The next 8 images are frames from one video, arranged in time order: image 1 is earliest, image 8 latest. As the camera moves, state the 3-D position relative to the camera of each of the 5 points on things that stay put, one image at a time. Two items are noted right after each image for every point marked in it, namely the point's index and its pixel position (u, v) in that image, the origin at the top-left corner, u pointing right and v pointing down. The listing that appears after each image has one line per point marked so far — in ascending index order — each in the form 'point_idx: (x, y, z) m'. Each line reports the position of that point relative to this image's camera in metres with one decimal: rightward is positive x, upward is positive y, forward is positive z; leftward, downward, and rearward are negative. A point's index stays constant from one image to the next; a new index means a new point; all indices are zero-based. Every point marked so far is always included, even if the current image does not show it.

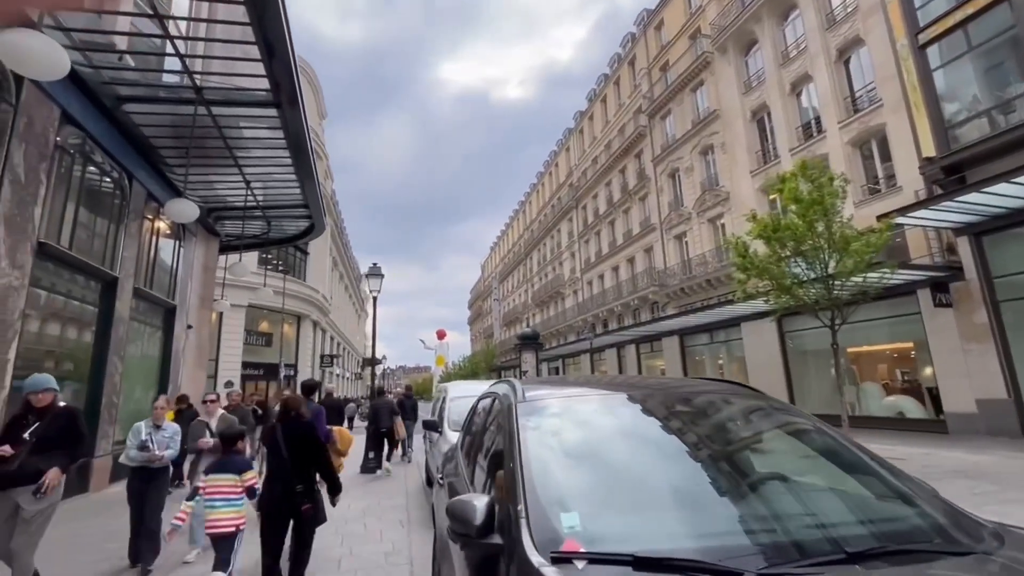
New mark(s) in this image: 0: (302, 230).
0: (-7.2, +2.0, +16.5) m
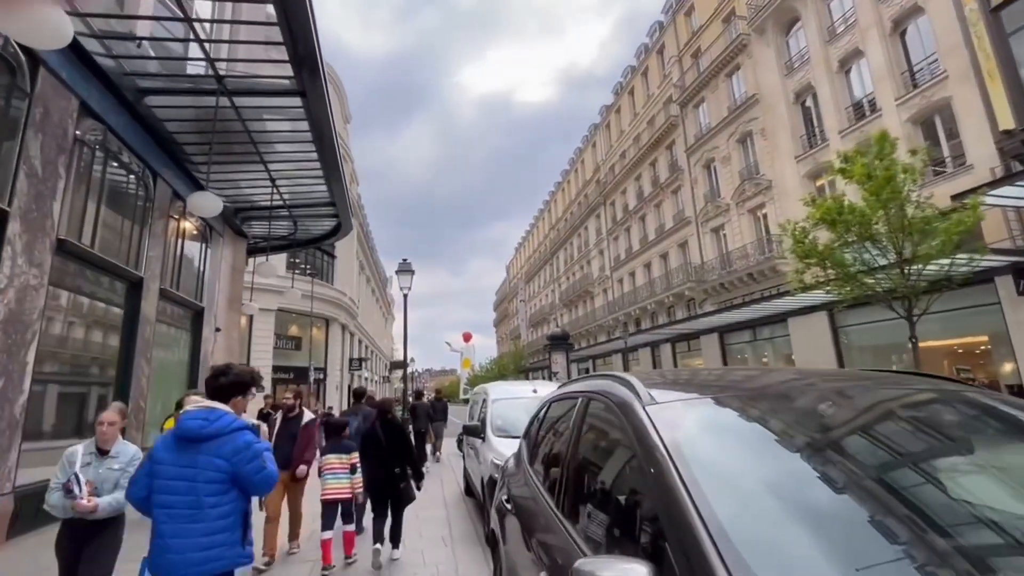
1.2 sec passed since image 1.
0: (-6.1, +1.9, +16.1) m
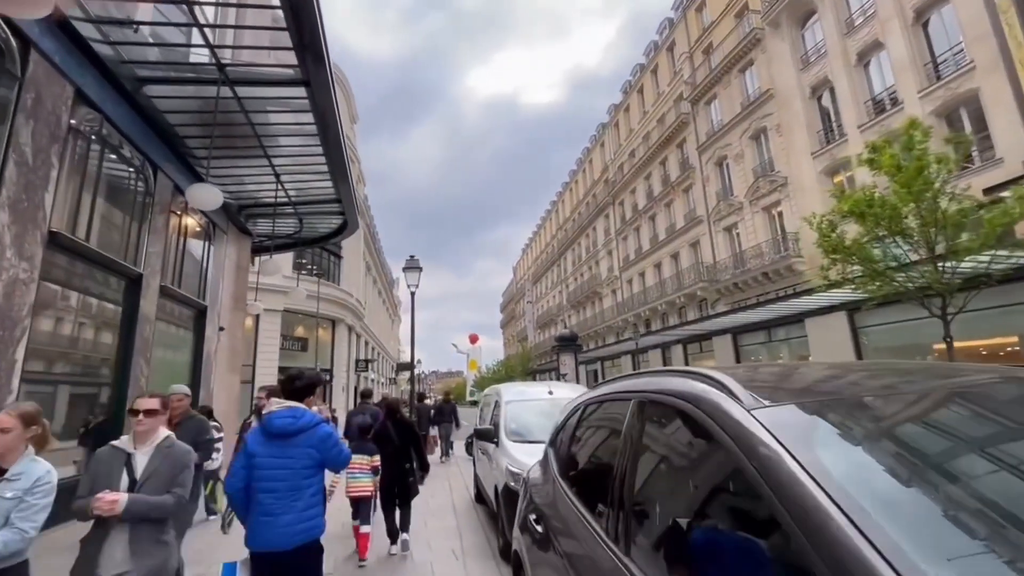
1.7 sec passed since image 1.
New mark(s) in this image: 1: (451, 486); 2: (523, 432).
0: (-5.8, +2.0, +15.8) m
1: (-1.2, -3.8, +9.3) m
2: (+0.1, -1.8, +5.8) m
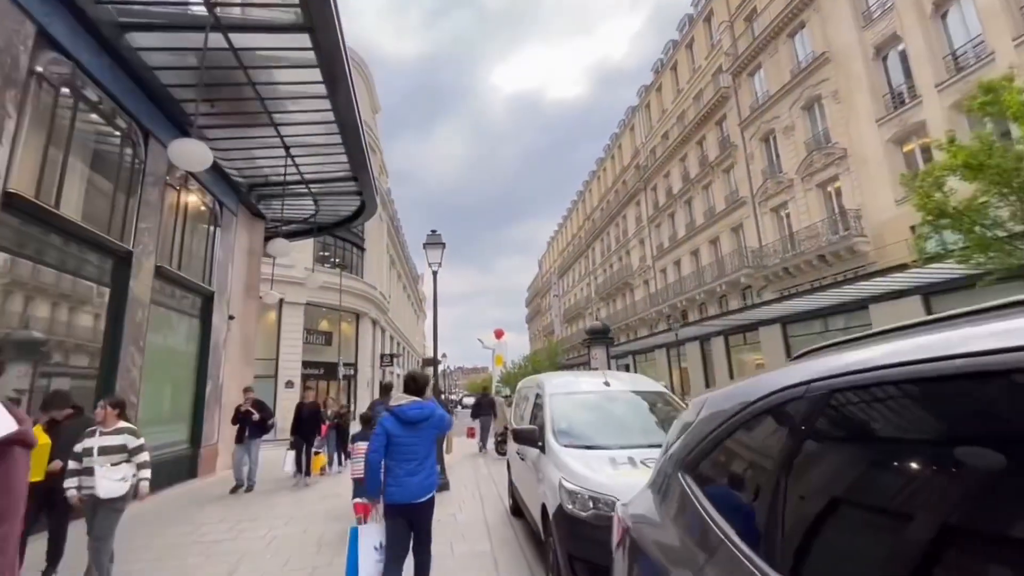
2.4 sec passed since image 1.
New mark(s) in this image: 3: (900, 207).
0: (-4.9, +2.4, +14.7) m
1: (-0.5, -3.4, +8.0) m
2: (+0.6, -1.4, +4.5) m
3: (+13.2, +2.7, +16.1) m
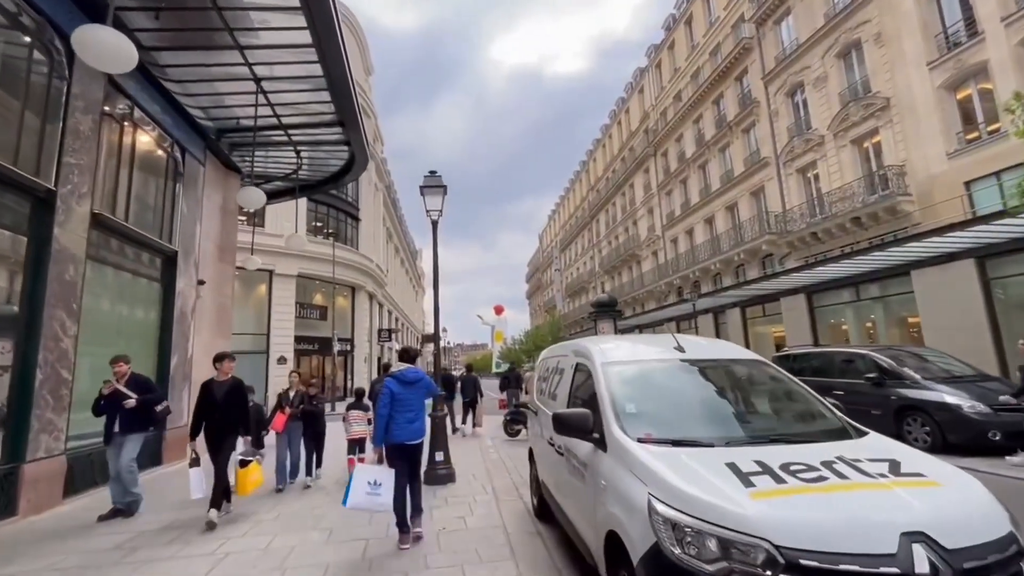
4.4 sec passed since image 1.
0: (-4.7, +3.4, +13.1) m
1: (-0.2, -2.7, +6.6) m
2: (+0.9, -0.8, +3.1) m
3: (+13.4, +3.9, +14.4) m
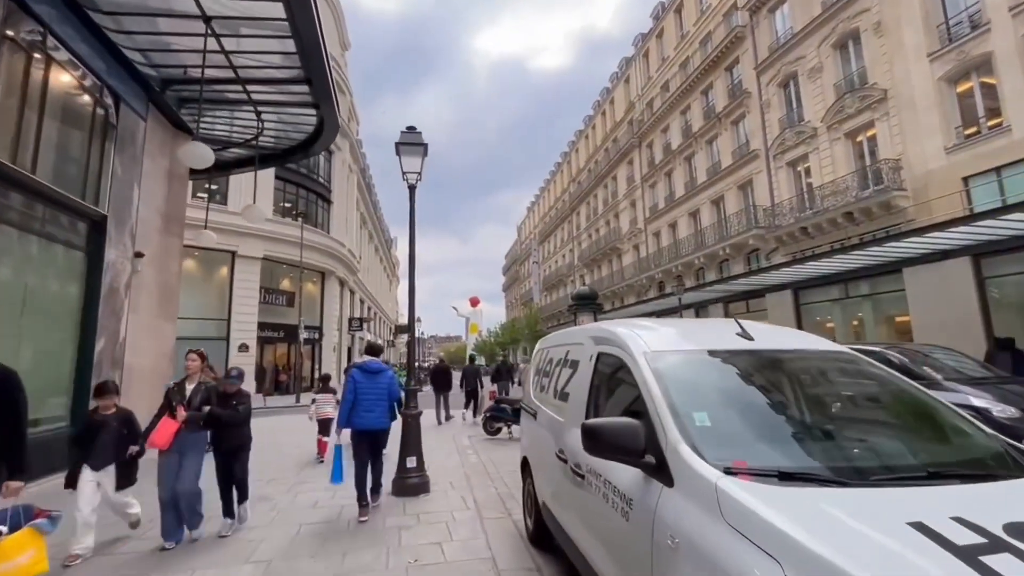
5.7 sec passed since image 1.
0: (-5.0, +3.9, +11.8) m
1: (-0.4, -2.5, +5.6) m
2: (+0.9, -0.7, +2.1) m
3: (+13.0, +3.9, +14.0) m
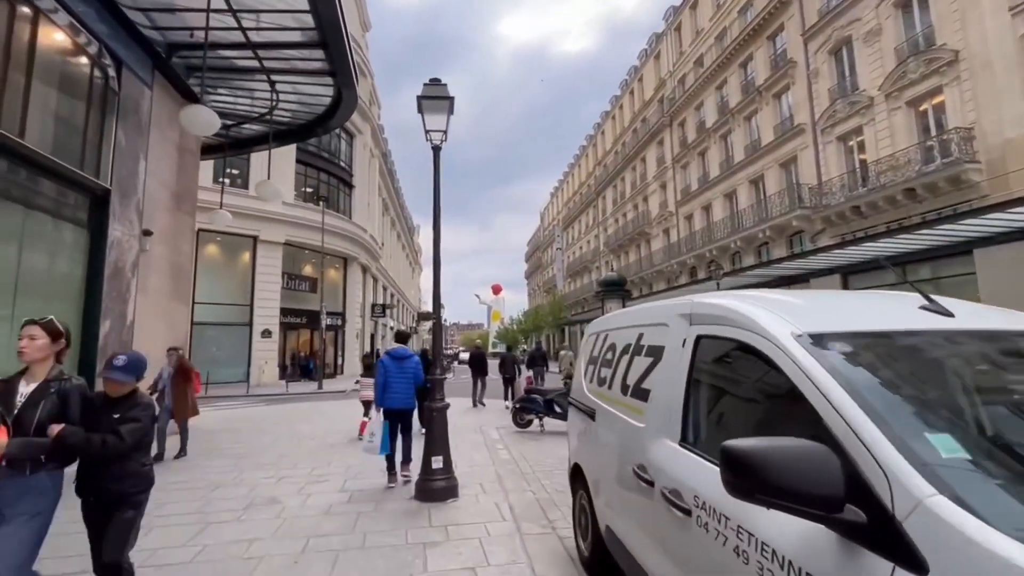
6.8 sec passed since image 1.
0: (-4.3, +4.3, +11.0) m
1: (0.0, -2.2, +4.9) m
2: (+1.2, -0.5, +1.2) m
3: (+13.8, +4.4, +12.5) m
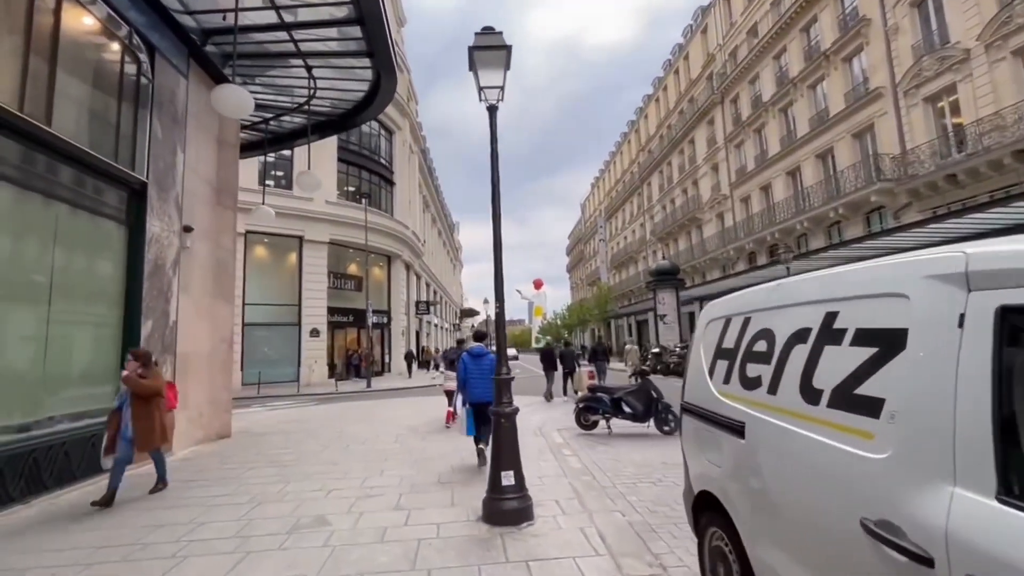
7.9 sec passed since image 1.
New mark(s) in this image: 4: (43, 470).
0: (-3.2, +4.4, +10.4) m
1: (+0.7, -2.0, +4.0) m
2: (+1.6, -0.3, +0.2) m
3: (+14.9, +5.0, +10.4) m
4: (-5.3, -2.1, +5.4) m
